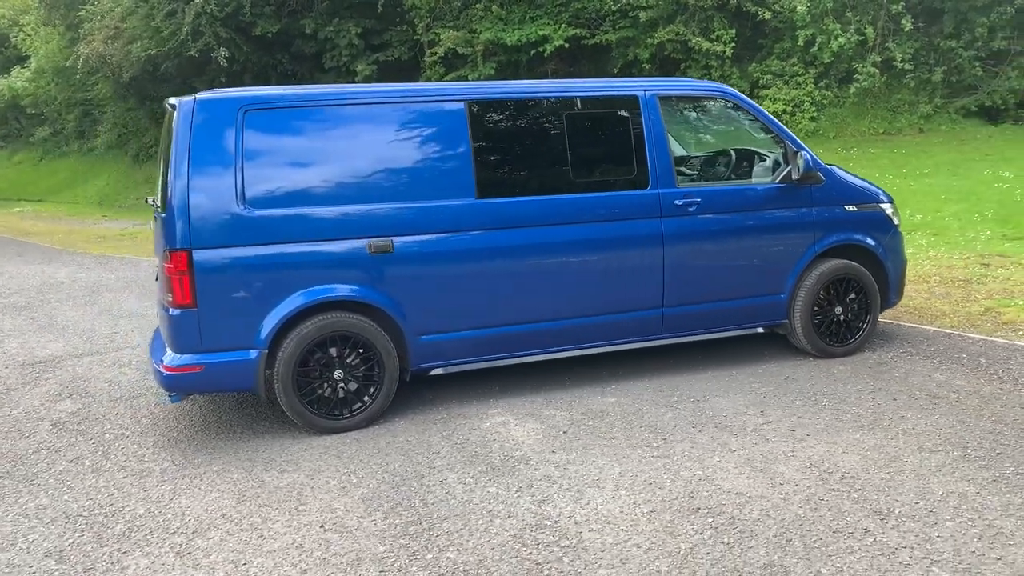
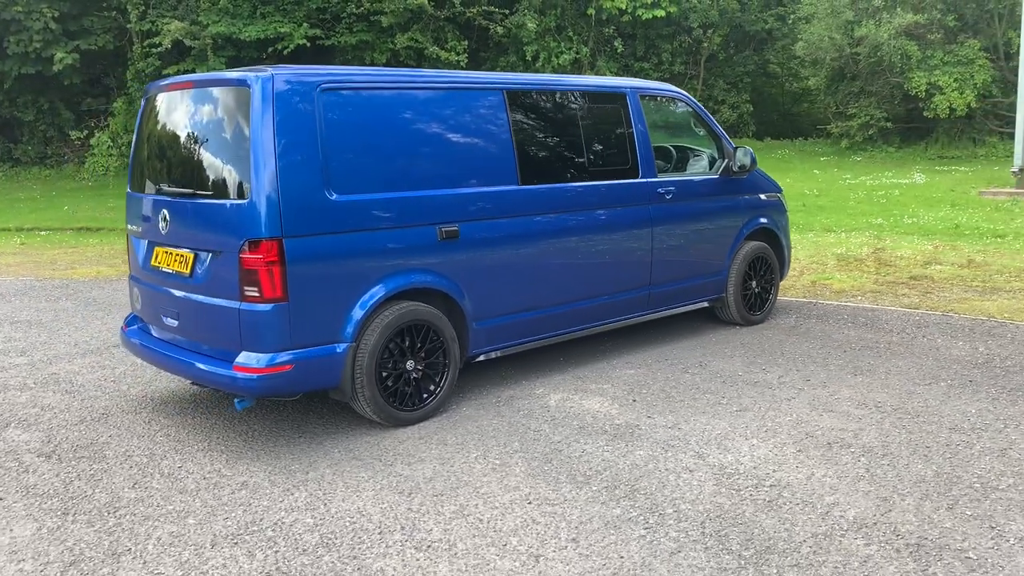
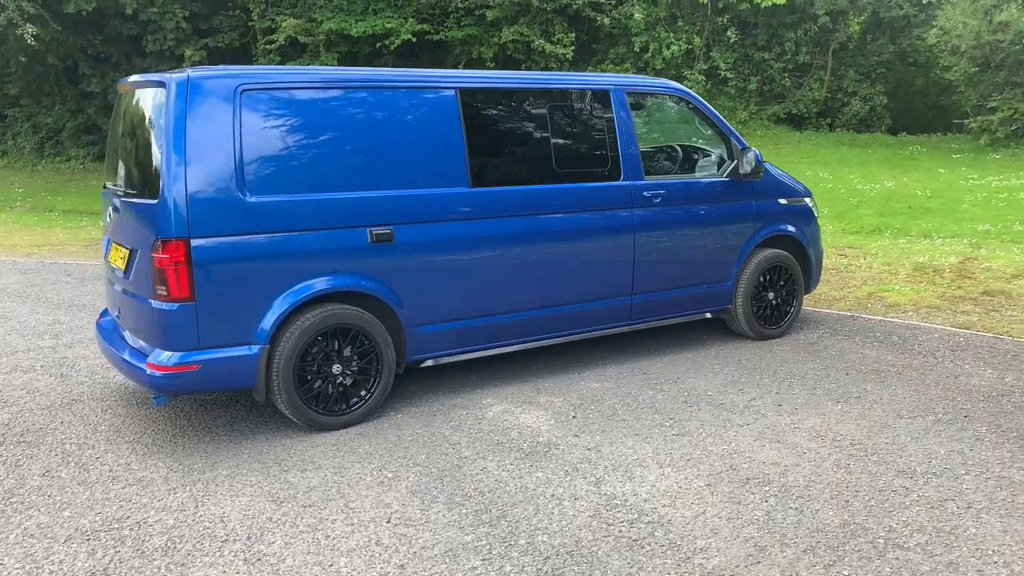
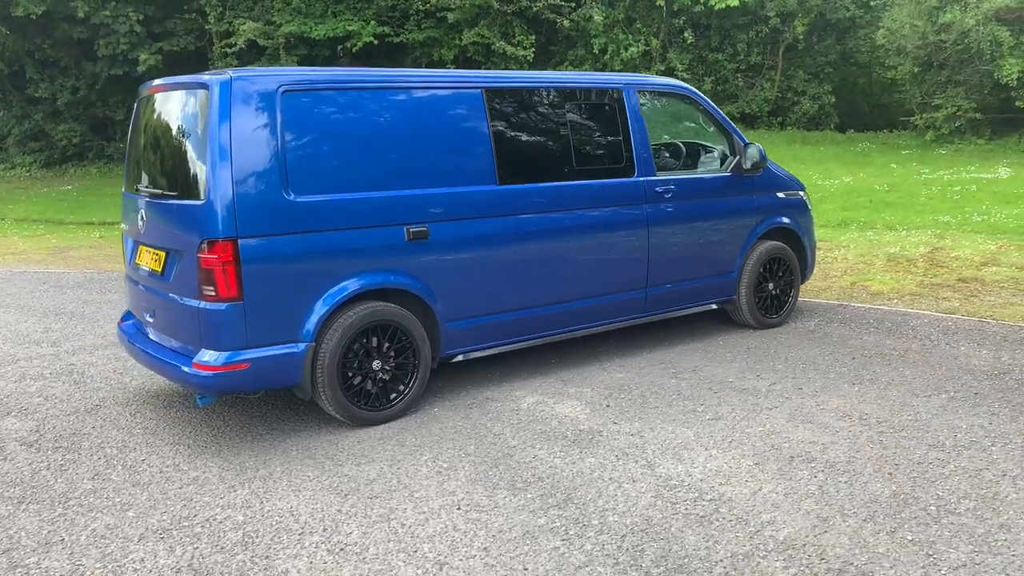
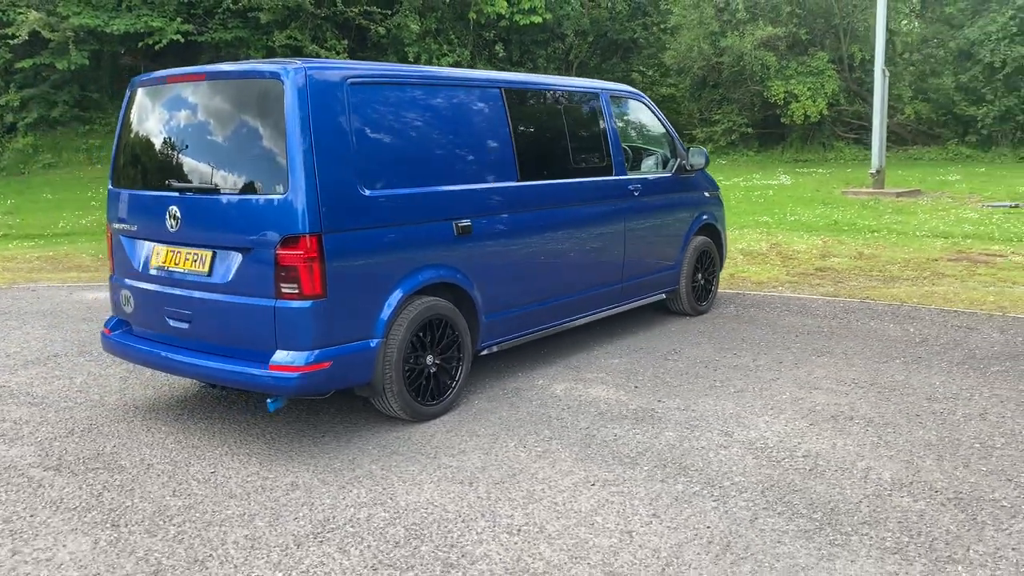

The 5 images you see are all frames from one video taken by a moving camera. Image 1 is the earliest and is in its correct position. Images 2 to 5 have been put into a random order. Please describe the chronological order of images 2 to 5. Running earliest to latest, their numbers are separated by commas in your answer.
3, 4, 2, 5
